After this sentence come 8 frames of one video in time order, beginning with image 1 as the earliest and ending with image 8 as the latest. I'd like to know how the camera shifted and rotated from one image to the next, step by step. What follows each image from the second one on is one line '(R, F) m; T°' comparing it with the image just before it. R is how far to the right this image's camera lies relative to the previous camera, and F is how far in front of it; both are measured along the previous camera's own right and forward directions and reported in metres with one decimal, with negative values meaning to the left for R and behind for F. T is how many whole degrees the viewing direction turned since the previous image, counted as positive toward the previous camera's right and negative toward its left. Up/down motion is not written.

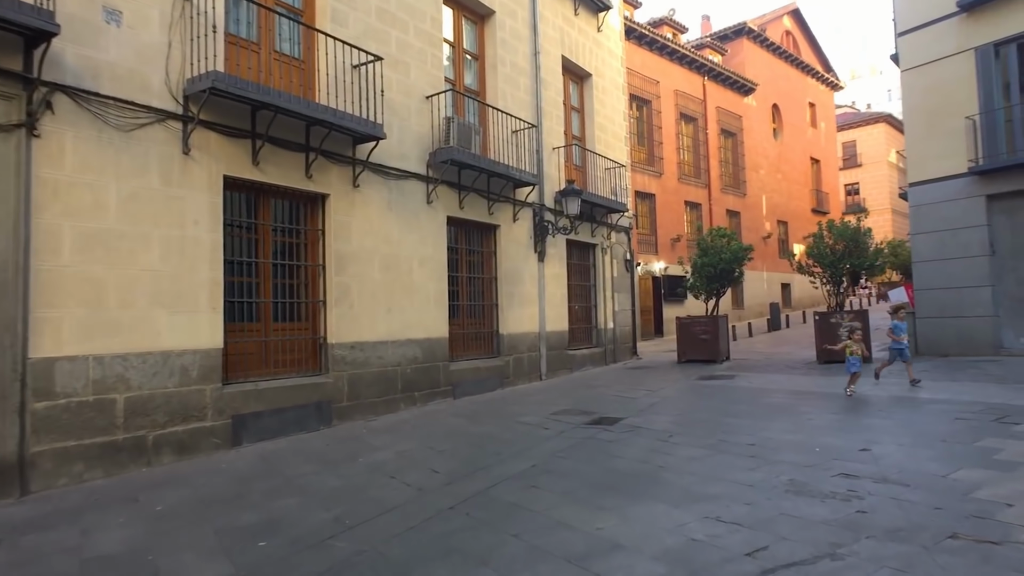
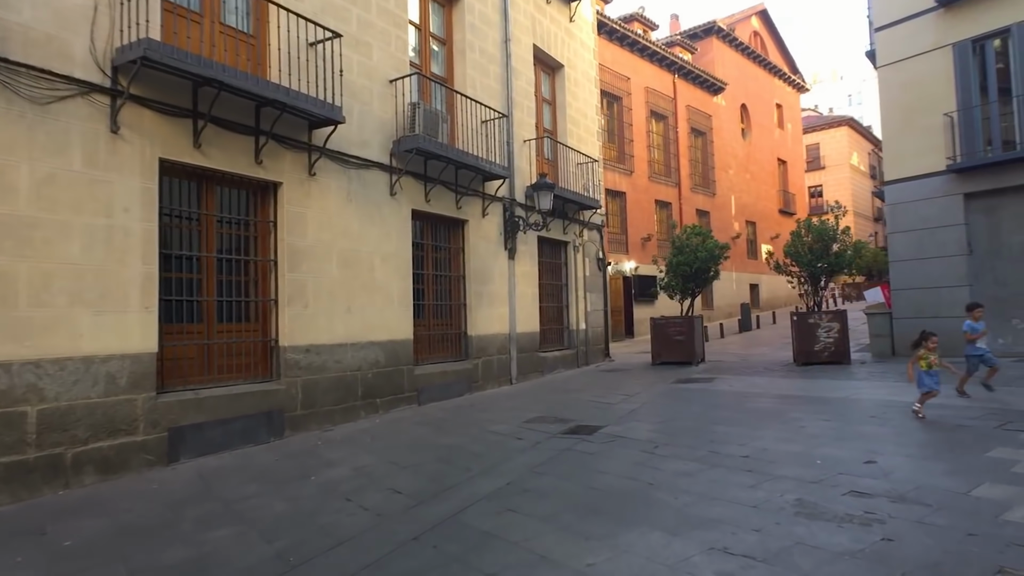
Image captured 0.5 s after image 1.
(-0.1, +0.7) m; +3°
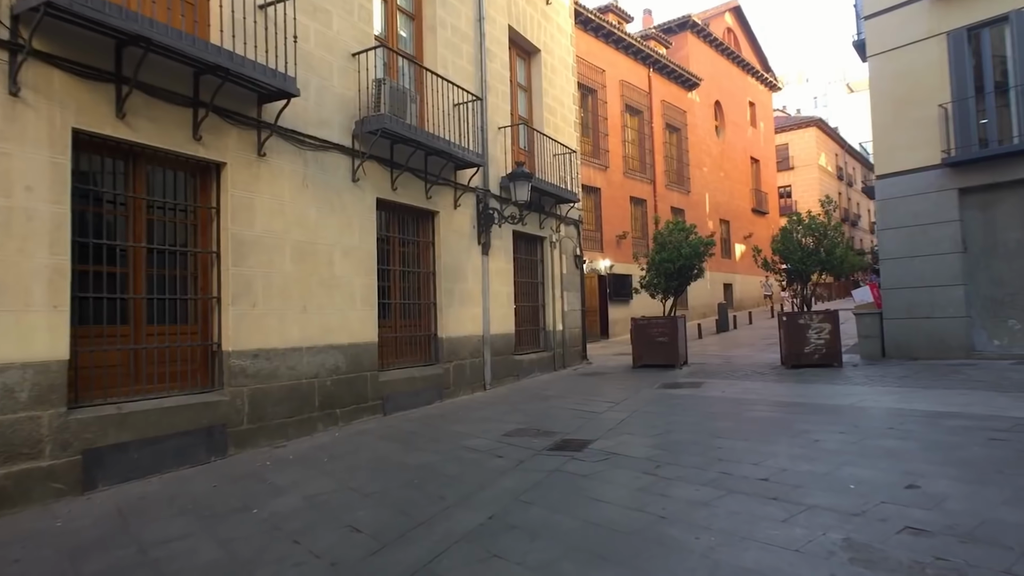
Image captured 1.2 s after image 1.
(-0.1, +0.9) m; +3°
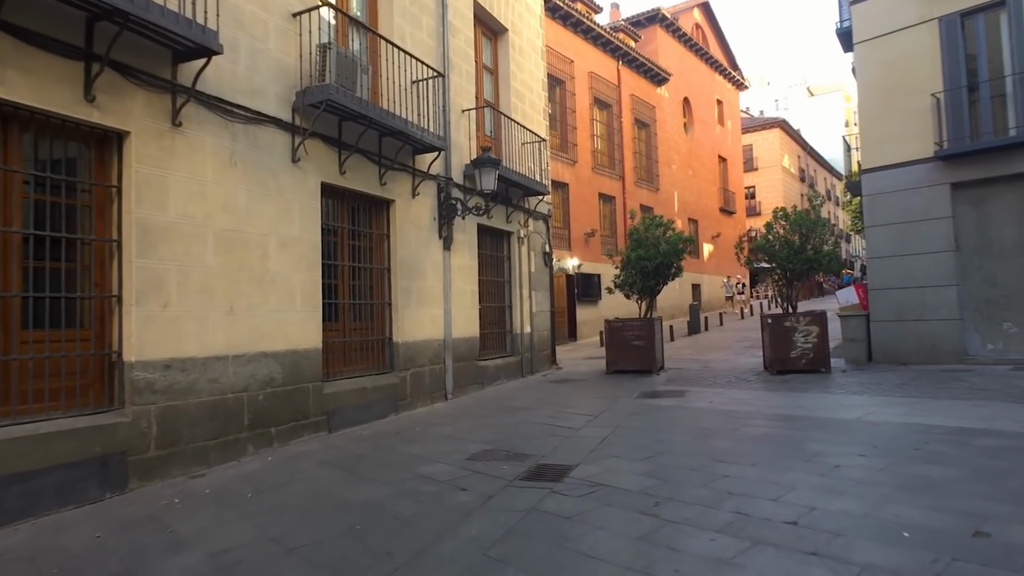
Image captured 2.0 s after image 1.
(0.0, +1.1) m; +3°
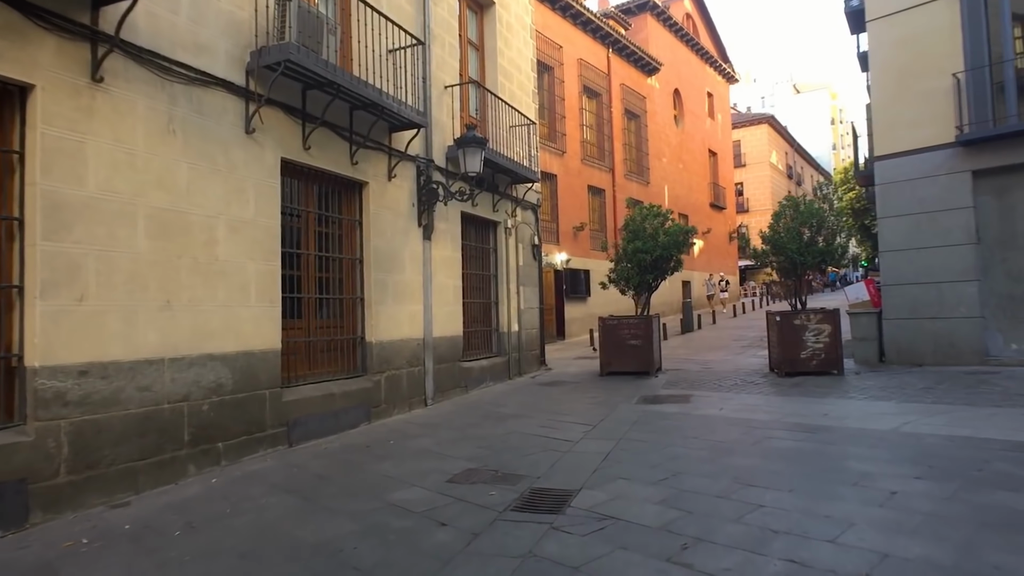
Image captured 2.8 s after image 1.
(0.0, +1.0) m; +1°
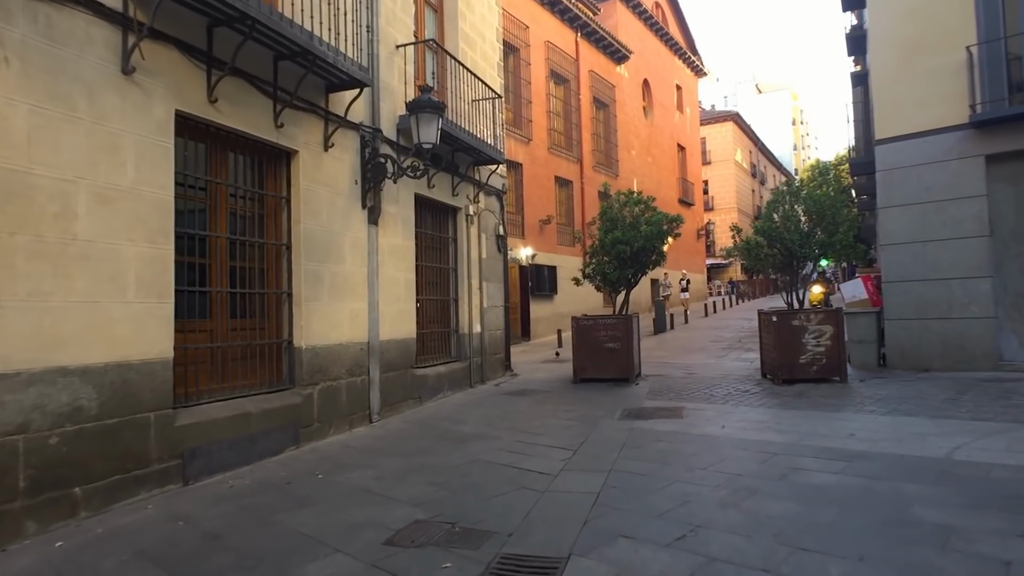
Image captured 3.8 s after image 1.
(0.0, +1.4) m; +3°
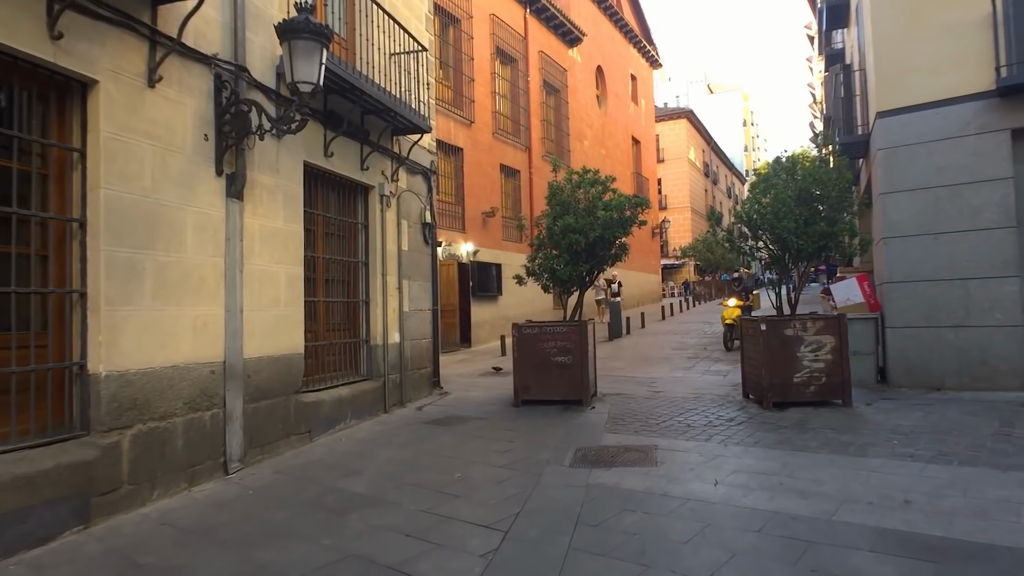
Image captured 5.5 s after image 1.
(+0.3, +2.1) m; +4°
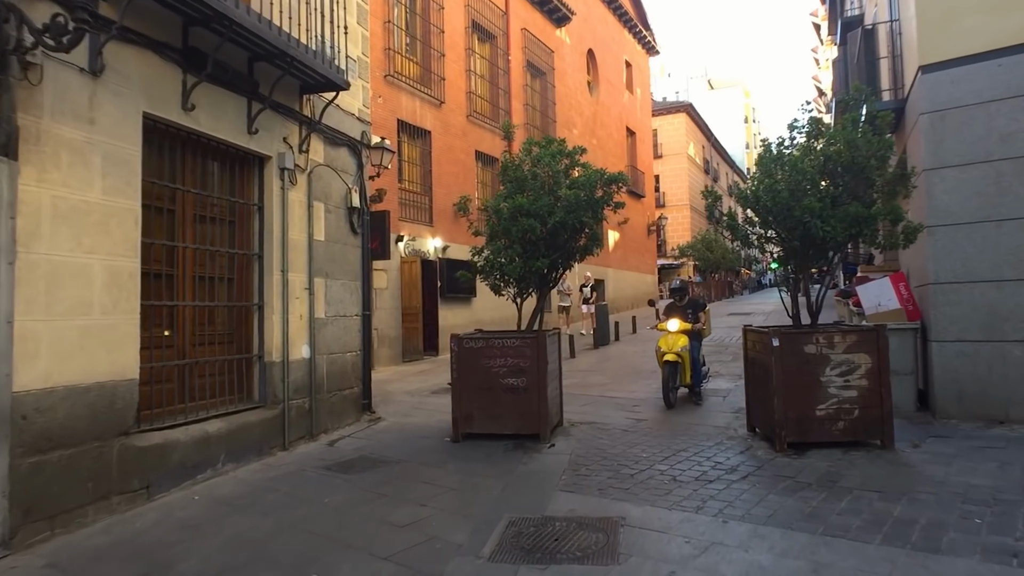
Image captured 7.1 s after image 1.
(+0.6, +1.9) m; 0°
